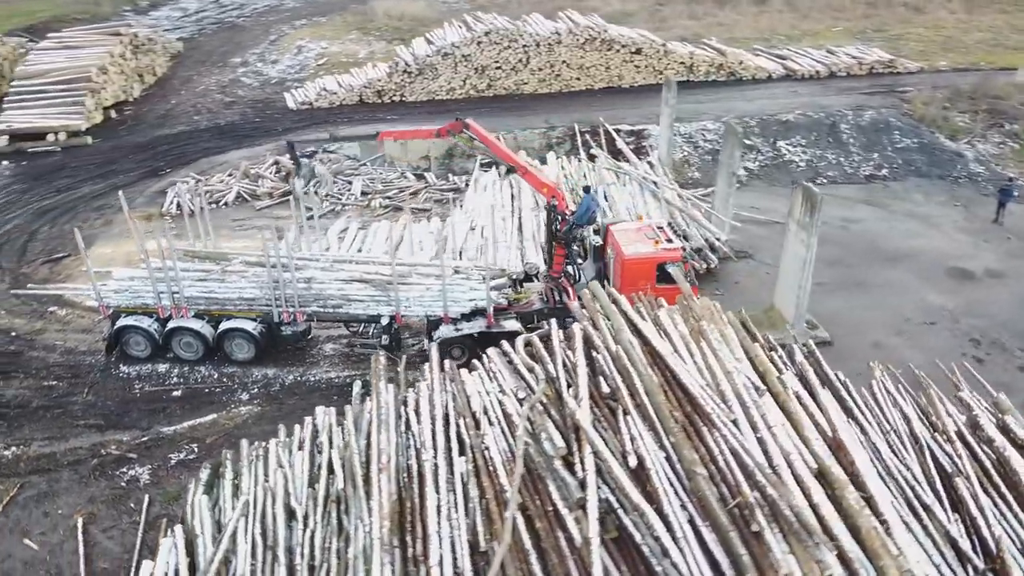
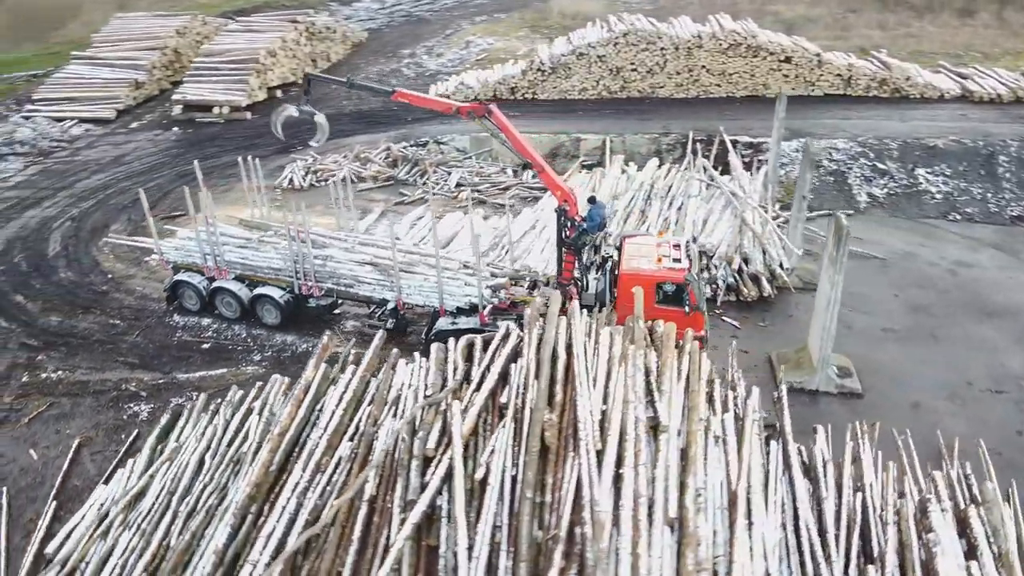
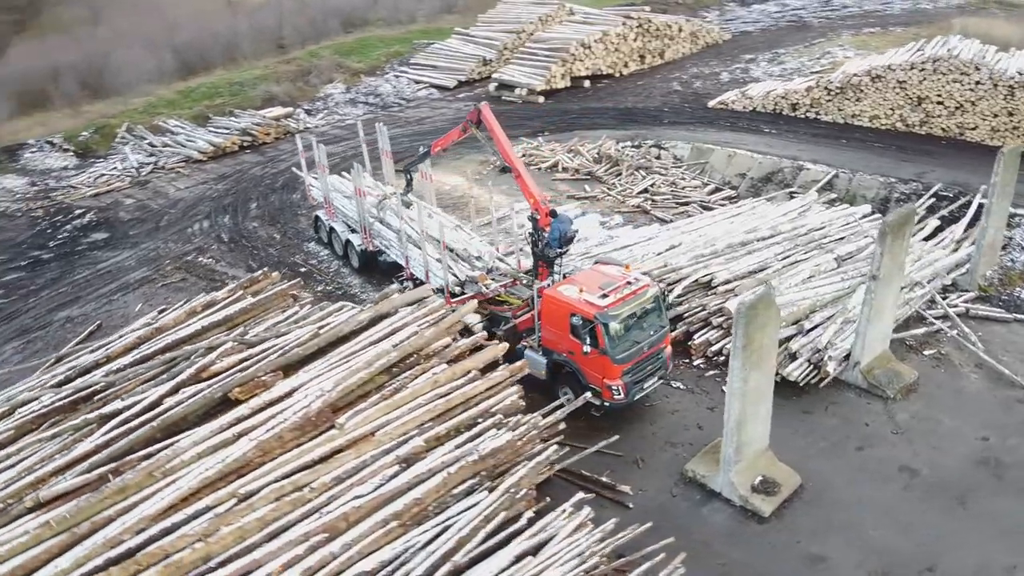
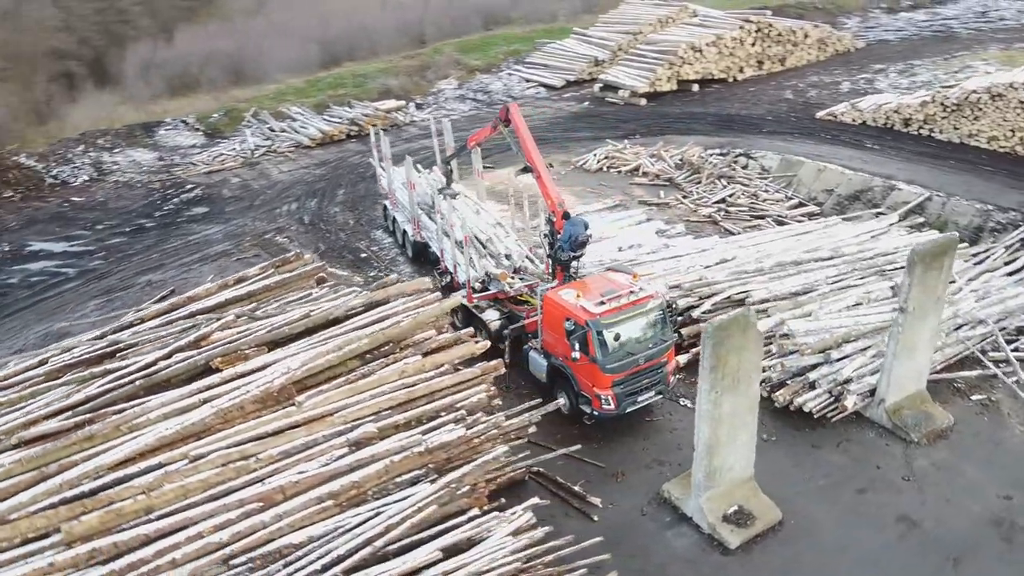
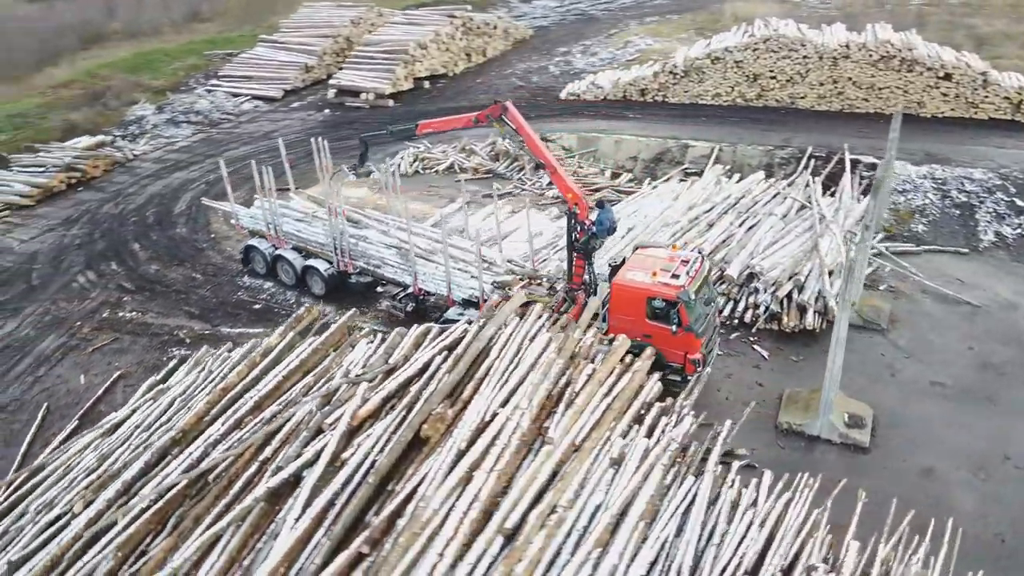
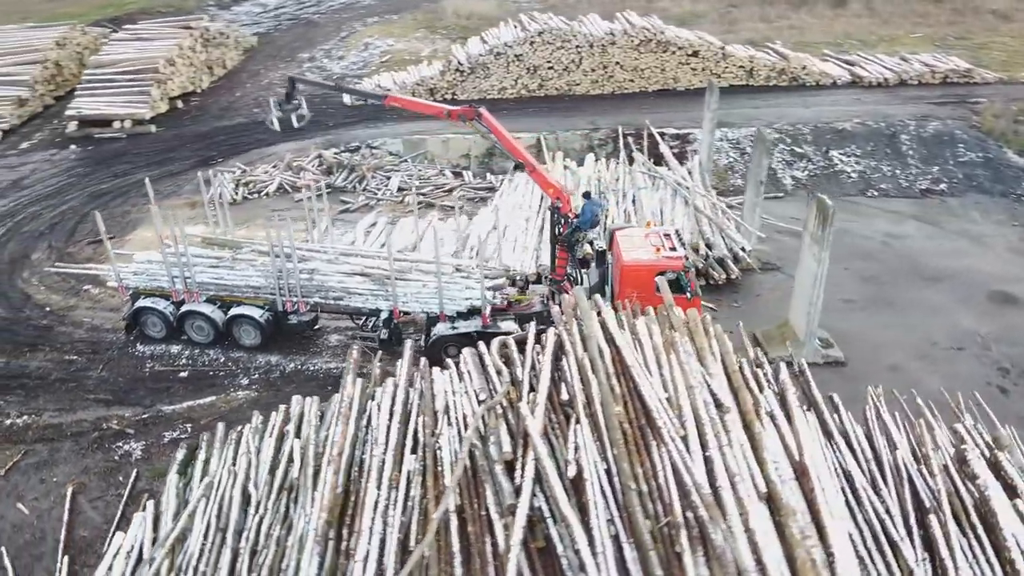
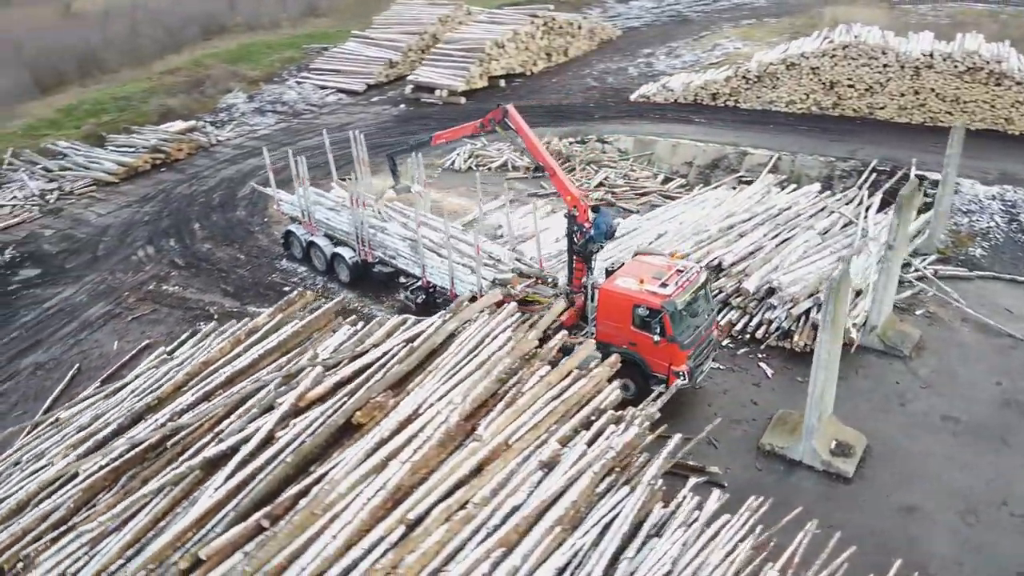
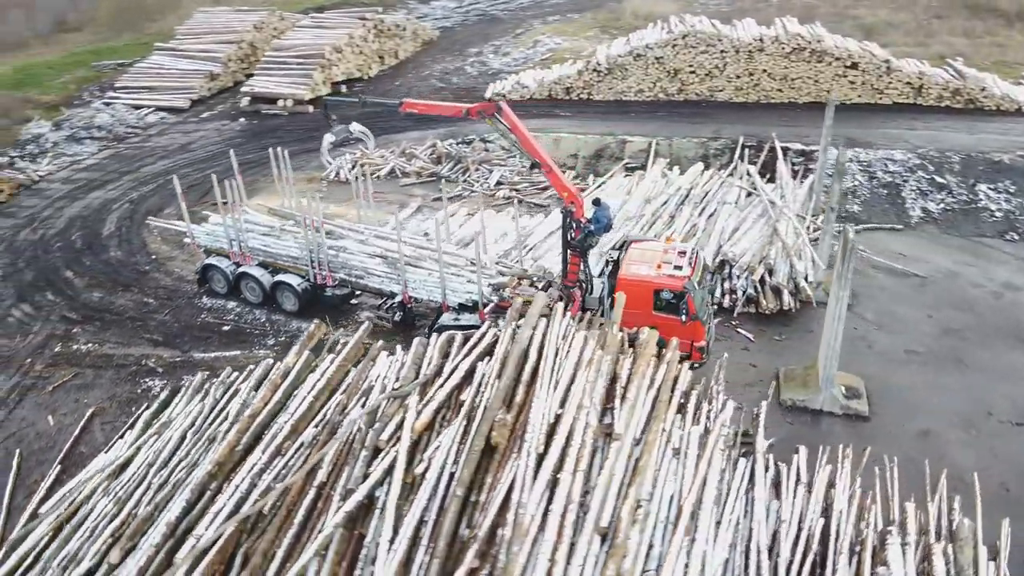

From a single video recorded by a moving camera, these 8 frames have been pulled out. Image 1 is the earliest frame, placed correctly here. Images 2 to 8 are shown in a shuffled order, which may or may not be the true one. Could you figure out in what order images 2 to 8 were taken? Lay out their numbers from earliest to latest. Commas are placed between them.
6, 2, 8, 5, 7, 3, 4
